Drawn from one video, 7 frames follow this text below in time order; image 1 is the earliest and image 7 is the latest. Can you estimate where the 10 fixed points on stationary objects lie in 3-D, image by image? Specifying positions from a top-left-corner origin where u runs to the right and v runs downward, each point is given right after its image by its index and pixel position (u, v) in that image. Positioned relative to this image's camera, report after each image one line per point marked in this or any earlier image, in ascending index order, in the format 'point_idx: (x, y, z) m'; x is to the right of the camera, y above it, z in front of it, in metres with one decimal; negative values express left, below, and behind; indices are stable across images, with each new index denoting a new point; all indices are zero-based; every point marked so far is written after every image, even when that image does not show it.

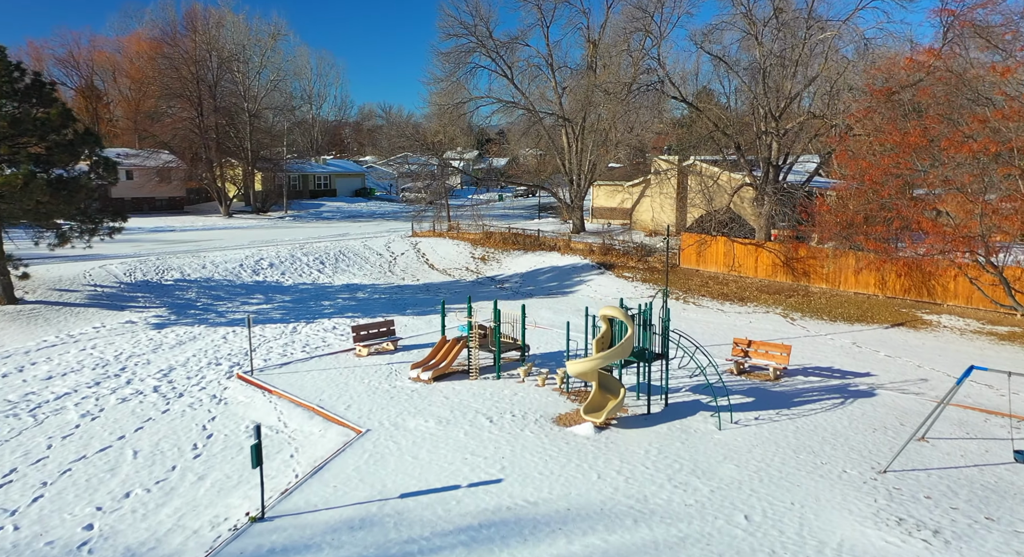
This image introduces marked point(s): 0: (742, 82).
0: (+5.9, +5.0, +17.8) m
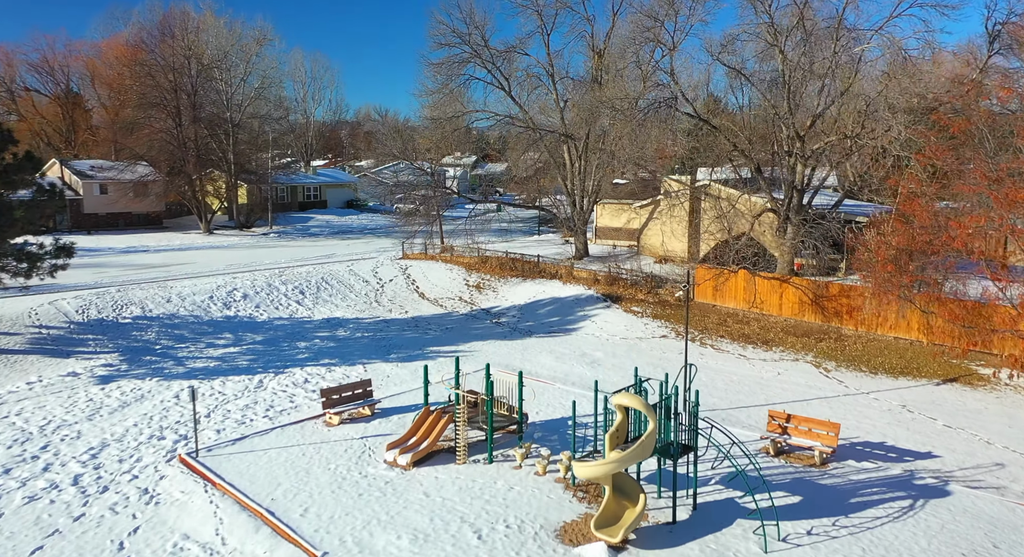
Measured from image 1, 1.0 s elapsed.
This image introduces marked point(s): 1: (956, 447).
0: (+5.8, +4.2, +16.1) m
1: (+5.8, -2.2, +9.1) m
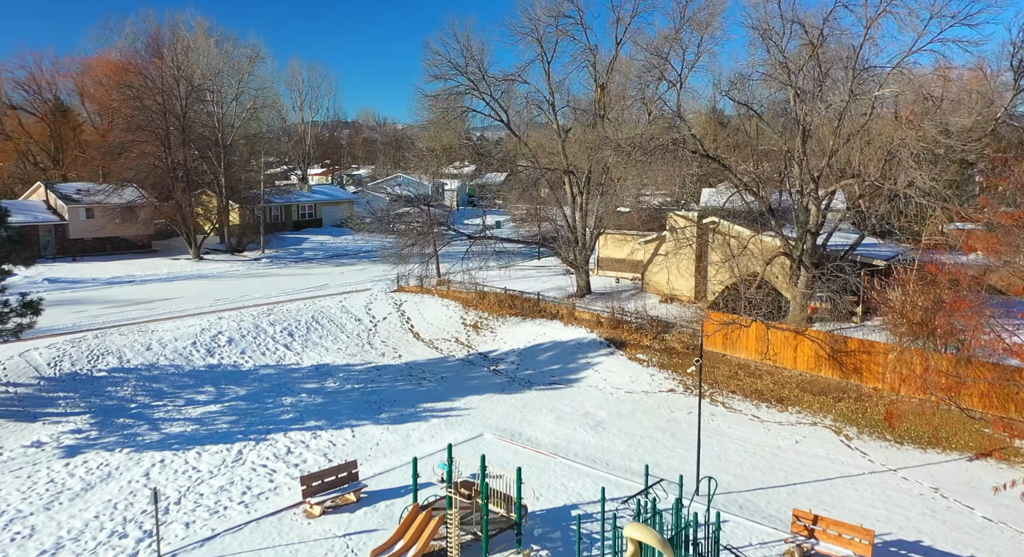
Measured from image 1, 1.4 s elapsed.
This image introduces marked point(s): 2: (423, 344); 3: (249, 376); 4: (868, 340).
0: (+5.8, +3.1, +15.3) m
1: (+5.8, -3.2, +8.2) m
2: (-2.2, -1.7, +17.7) m
3: (-5.7, -2.1, +15.0) m
4: (+6.6, -1.1, +12.9) m
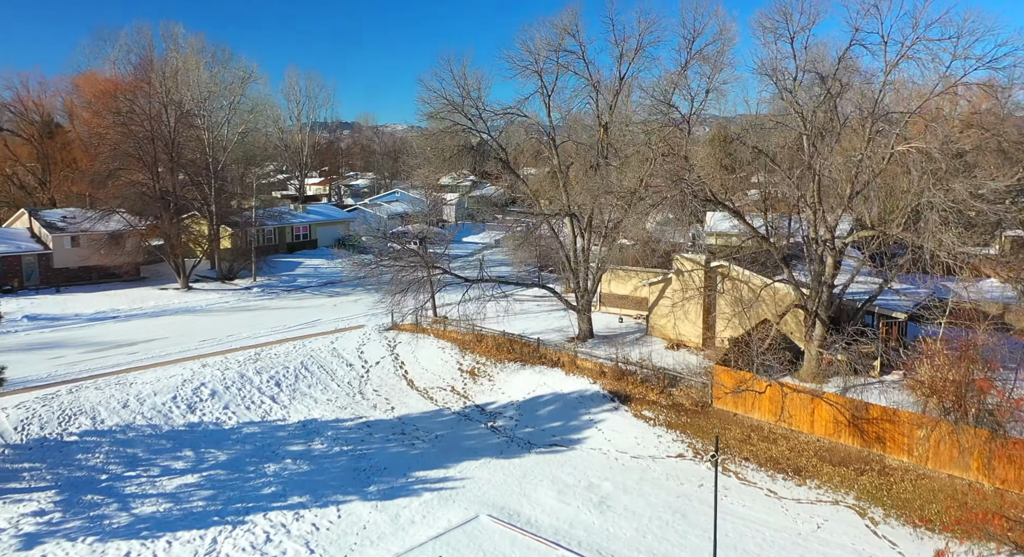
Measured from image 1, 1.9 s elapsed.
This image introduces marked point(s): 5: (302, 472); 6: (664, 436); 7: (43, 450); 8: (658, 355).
0: (+5.7, +2.0, +14.4) m
1: (+5.7, -4.3, +7.4) m
2: (-2.3, -2.8, +16.8) m
3: (-5.7, -3.2, +14.2) m
4: (+6.5, -2.2, +12.1) m
5: (-3.8, -3.5, +12.8) m
6: (+3.0, -3.1, +13.9) m
7: (-8.5, -3.1, +12.7) m
8: (+3.5, -1.8, +16.8) m
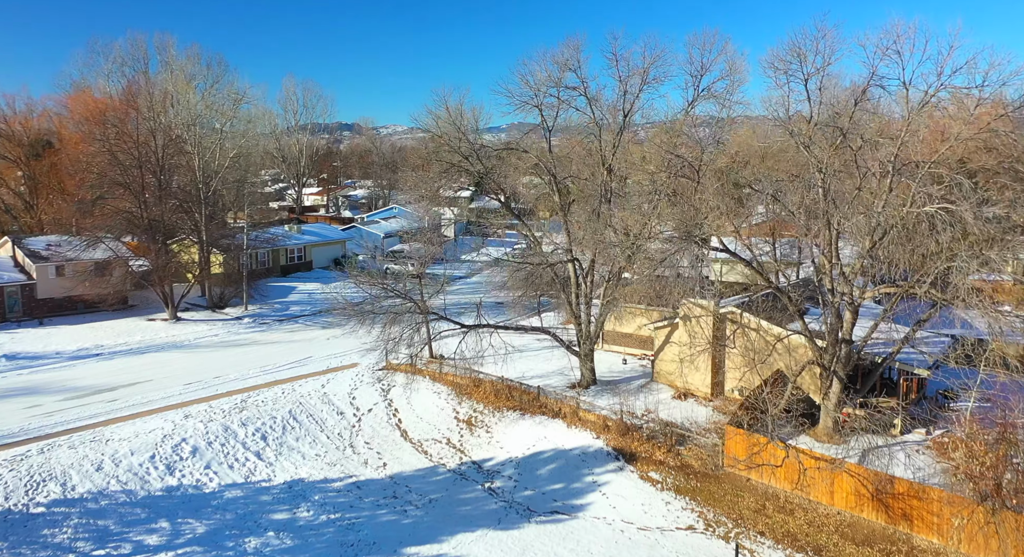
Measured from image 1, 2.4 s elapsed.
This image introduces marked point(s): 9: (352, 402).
0: (+5.7, +1.0, +13.6) m
1: (+5.7, -5.3, +6.5) m
2: (-2.3, -3.8, +16.0) m
3: (-5.7, -4.3, +13.3) m
4: (+6.5, -3.3, +11.2) m
5: (-3.9, -4.6, +11.9) m
6: (+3.0, -4.2, +13.1) m
7: (-8.5, -4.2, +11.8) m
8: (+3.5, -2.9, +16.0) m
9: (-4.1, -3.1, +17.8) m
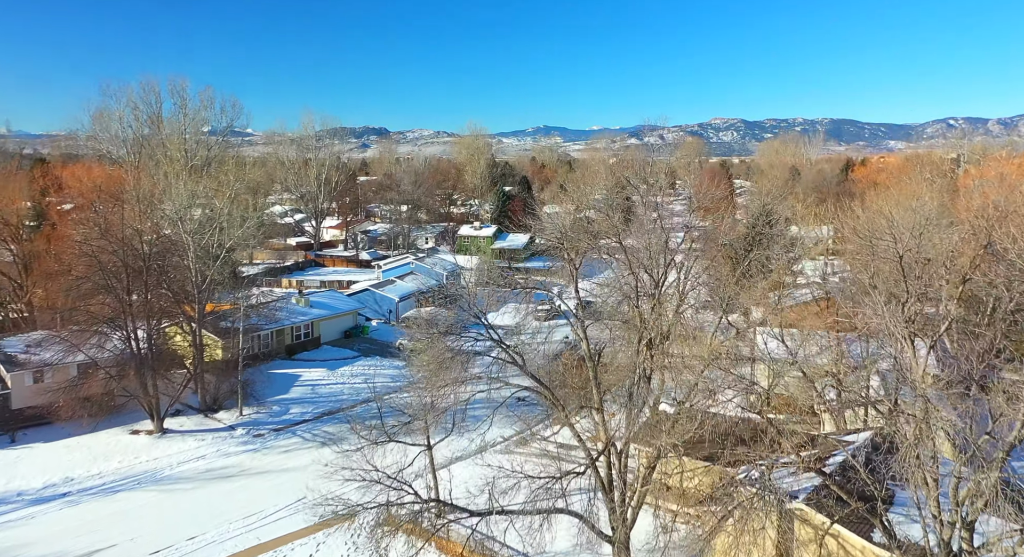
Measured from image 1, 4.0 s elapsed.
0: (+5.9, -2.5, +10.5) m
1: (+5.7, -8.7, +3.4) m
2: (-2.0, -7.3, +13.2) m
3: (-5.5, -7.7, +10.6) m
4: (+6.7, -6.7, +8.0) m
5: (-3.7, -8.0, +9.1) m
6: (+3.2, -7.7, +10.0) m
7: (-8.3, -7.6, +9.2) m
8: (+3.8, -6.4, +12.9) m
9: (-3.7, -6.6, +15.0) m
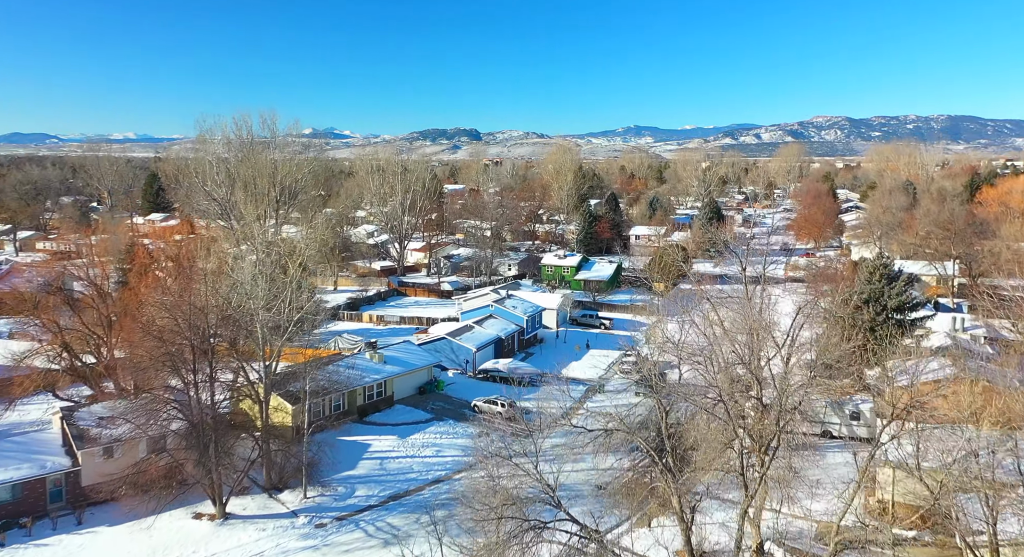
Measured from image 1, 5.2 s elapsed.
0: (+6.7, -5.2, +7.5) m
1: (+5.4, -11.4, +0.5) m
2: (-0.9, -9.9, +11.2) m
3: (-4.7, -10.3, +9.1) m
4: (+7.0, -9.5, +5.0) m
5: (-3.1, -10.6, +7.4) m
6: (+3.9, -10.3, +7.4) m
7: (-7.7, -10.2, +8.1) m
8: (+4.8, -9.1, +10.2) m
9: (-2.3, -9.2, +13.2) m
